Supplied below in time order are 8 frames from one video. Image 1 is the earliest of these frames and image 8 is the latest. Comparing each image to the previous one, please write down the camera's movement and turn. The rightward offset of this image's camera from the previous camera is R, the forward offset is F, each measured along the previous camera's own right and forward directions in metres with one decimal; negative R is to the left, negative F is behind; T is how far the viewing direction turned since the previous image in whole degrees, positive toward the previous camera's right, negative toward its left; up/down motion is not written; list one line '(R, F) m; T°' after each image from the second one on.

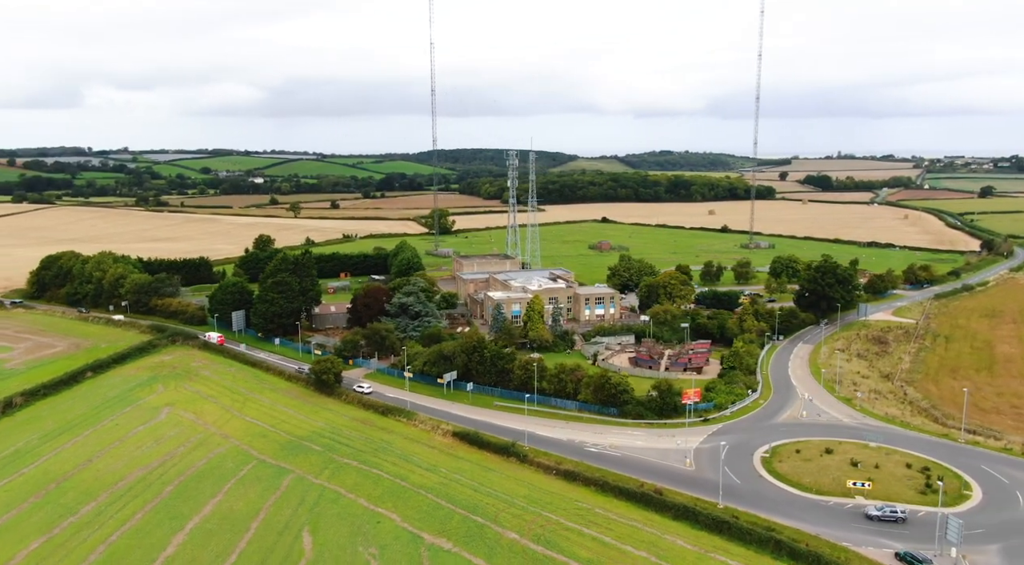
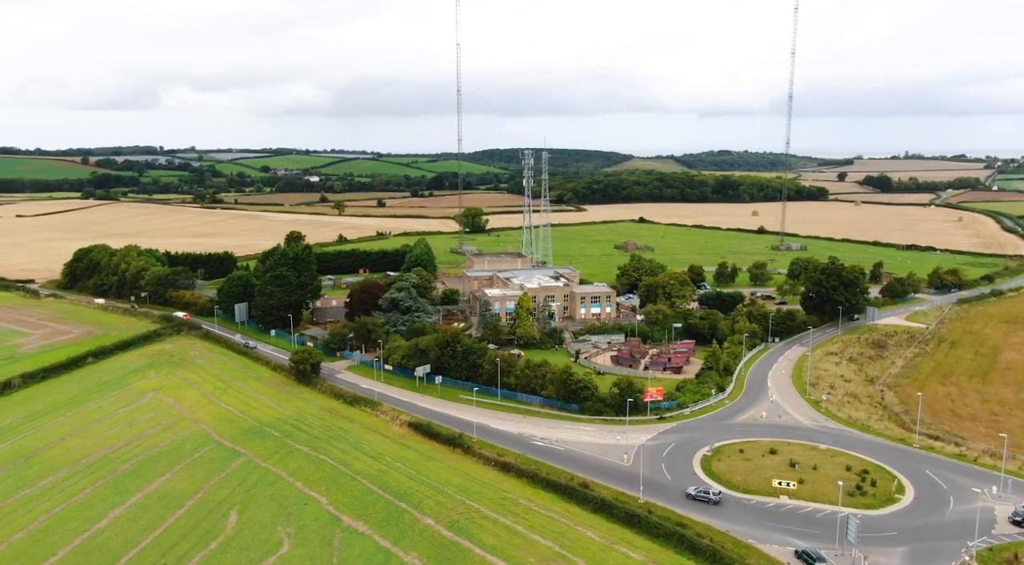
(+6.1, -0.8) m; -4°
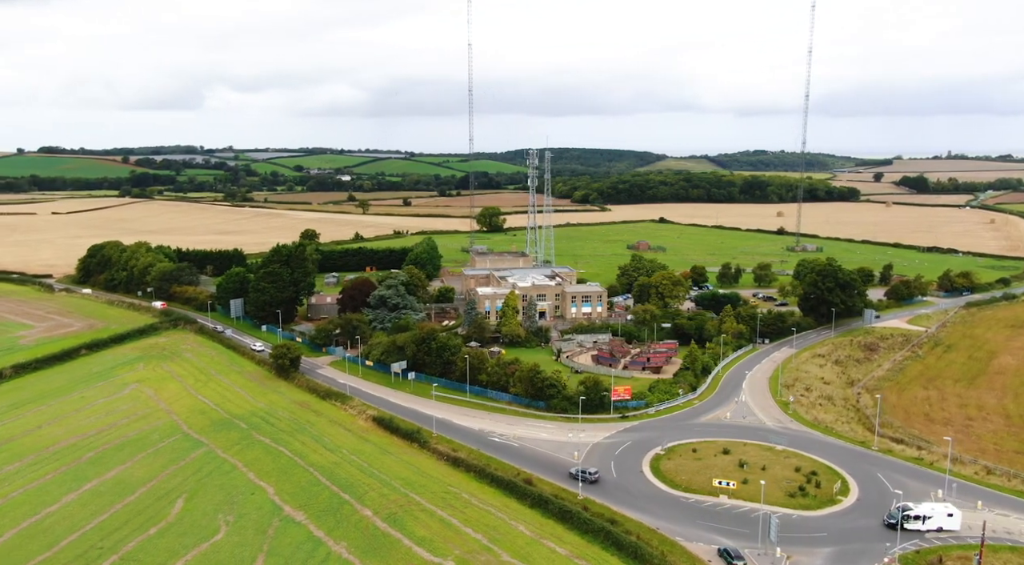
(+4.3, -0.4) m; -3°
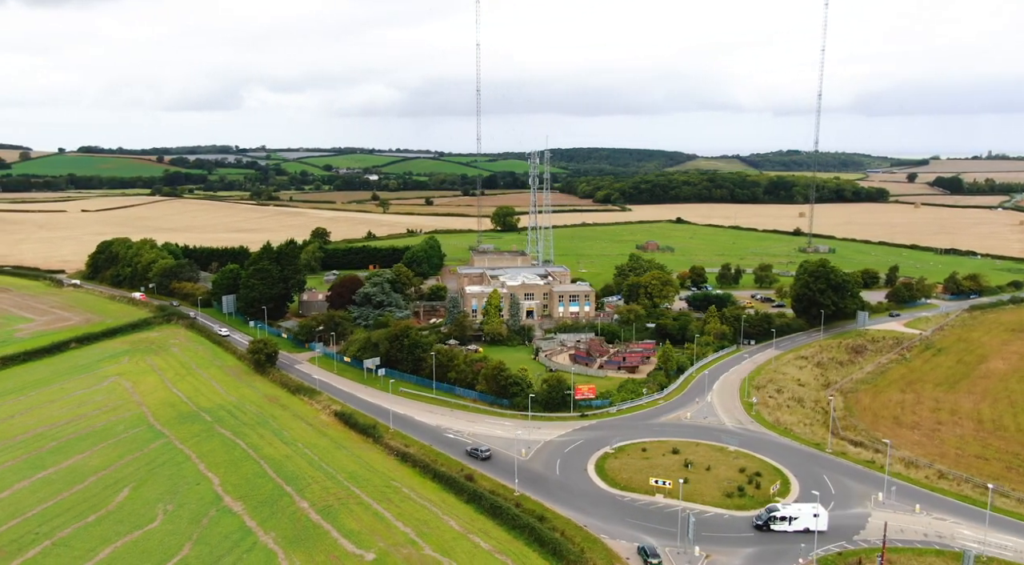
(+4.4, -0.3) m; -2°
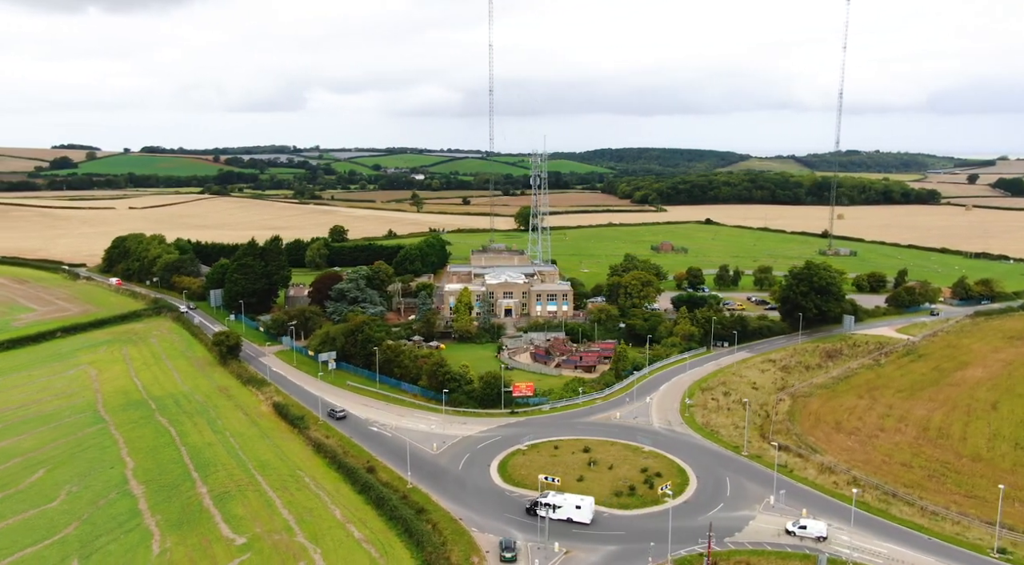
(+7.6, -0.2) m; -4°
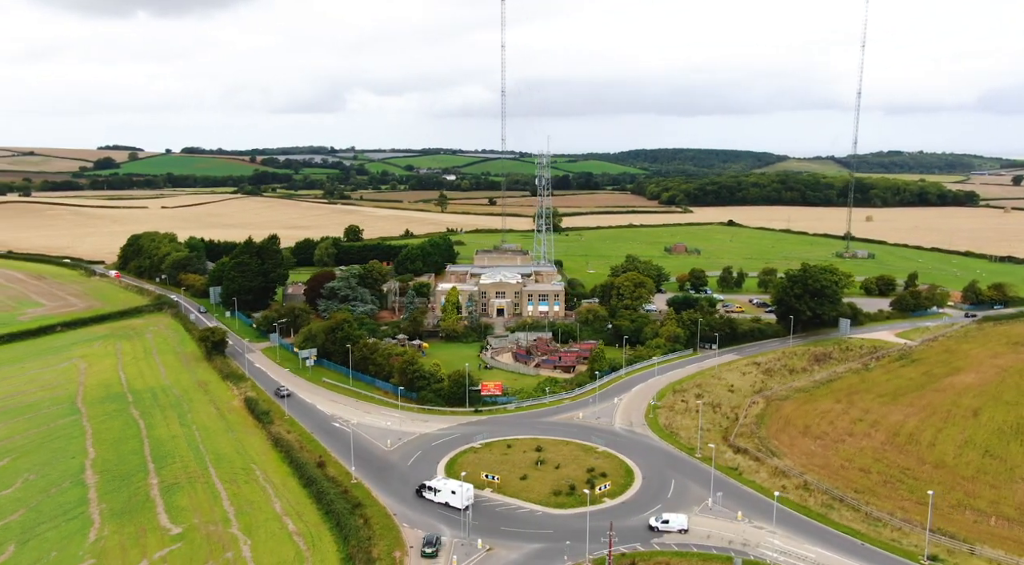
(+4.5, -0.1) m; -3°
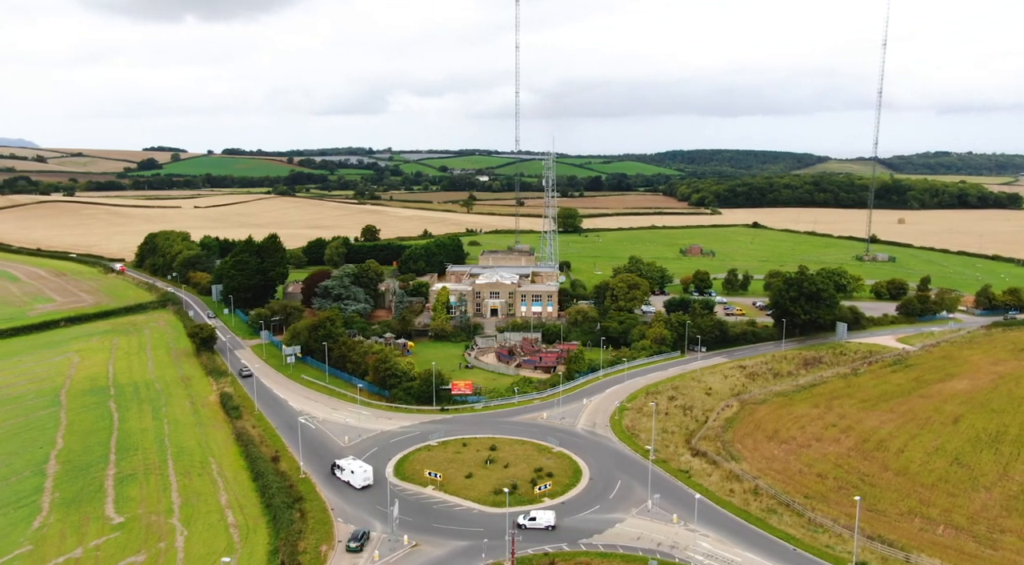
(+4.5, -0.1) m; -3°
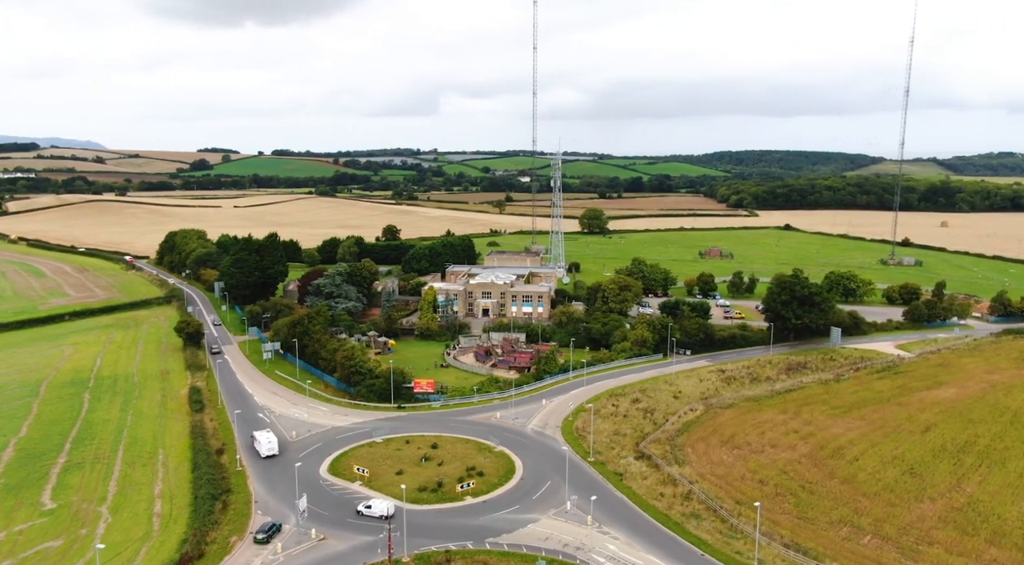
(+5.7, 0.0) m; -4°
